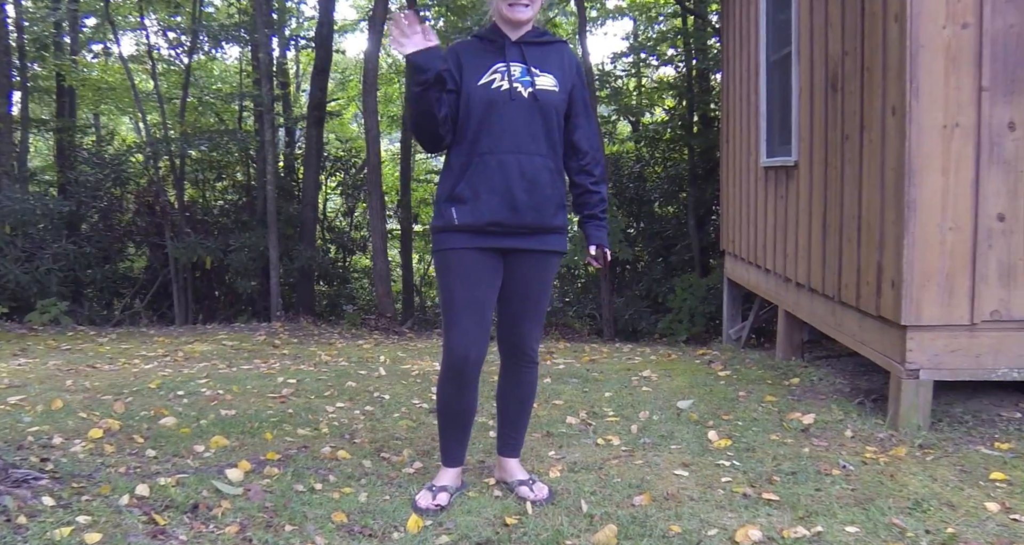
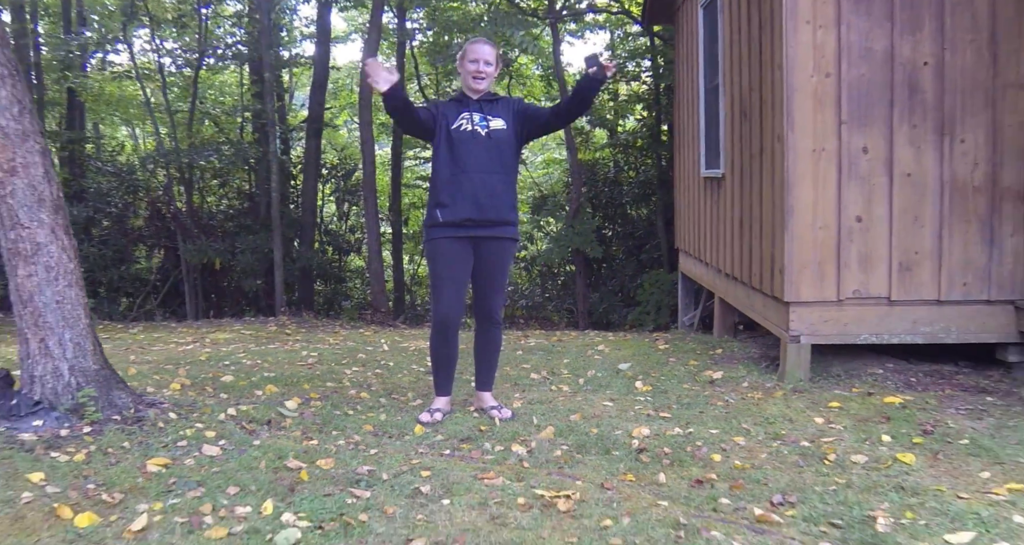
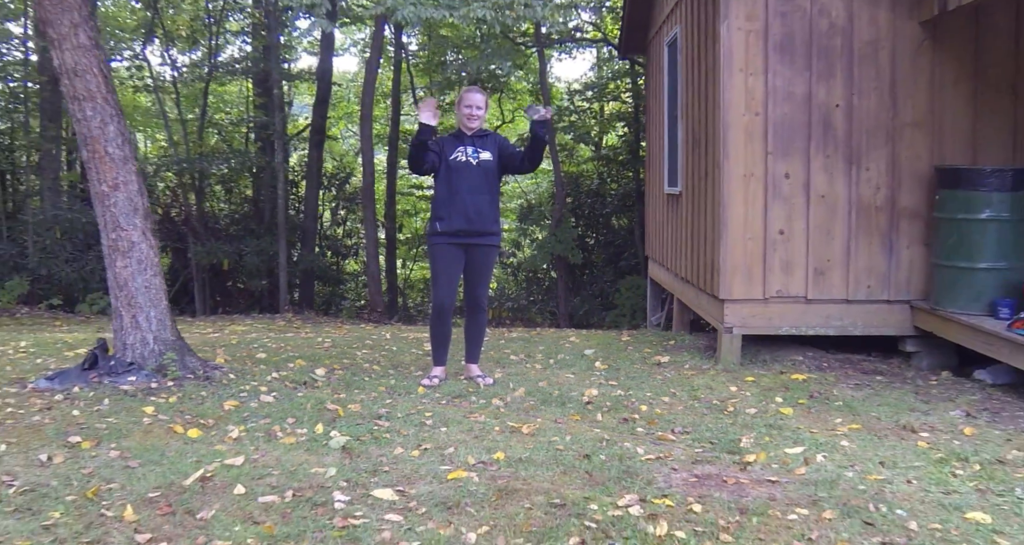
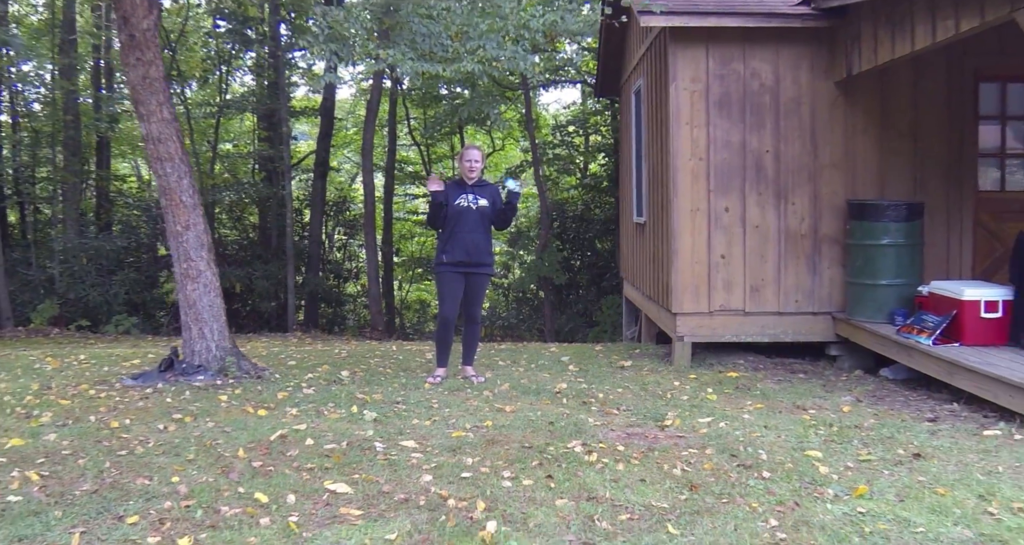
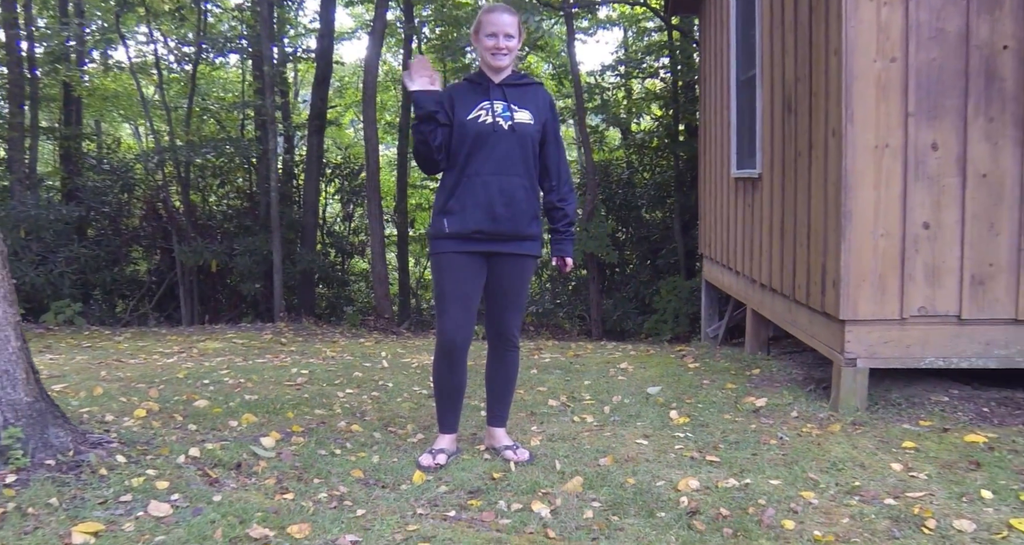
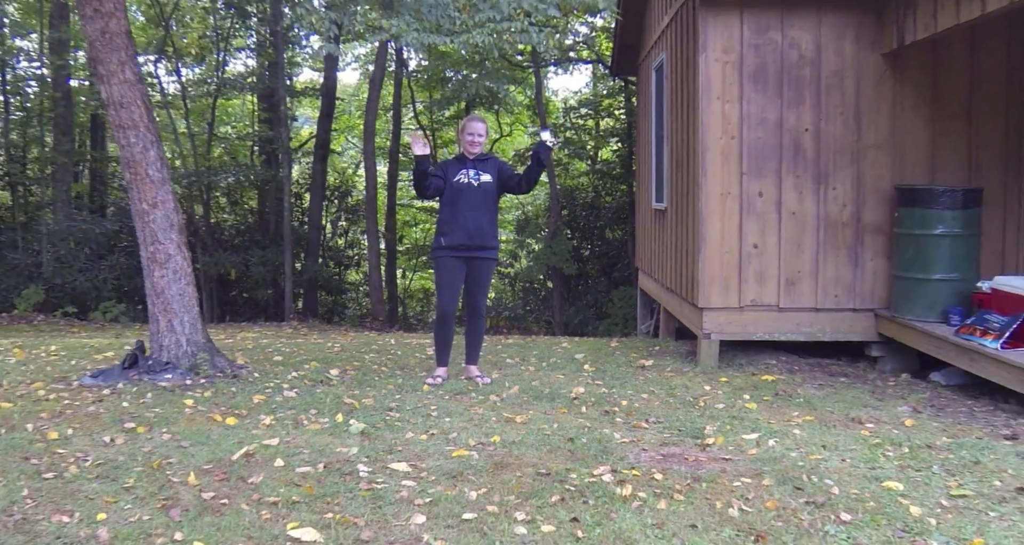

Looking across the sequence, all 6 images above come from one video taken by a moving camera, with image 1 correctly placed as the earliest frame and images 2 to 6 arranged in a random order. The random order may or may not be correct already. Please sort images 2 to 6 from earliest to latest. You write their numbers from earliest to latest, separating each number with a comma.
5, 2, 3, 6, 4
